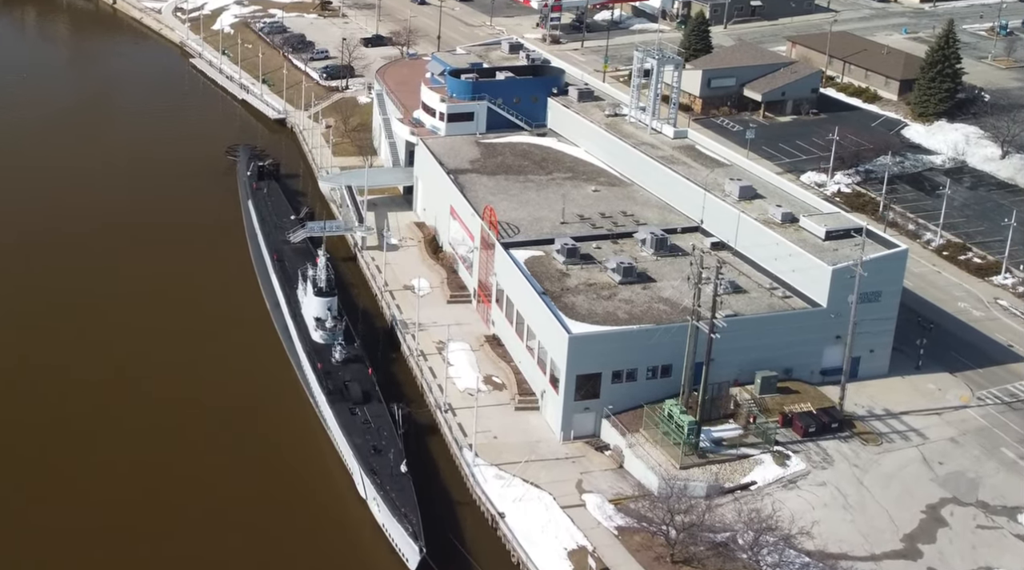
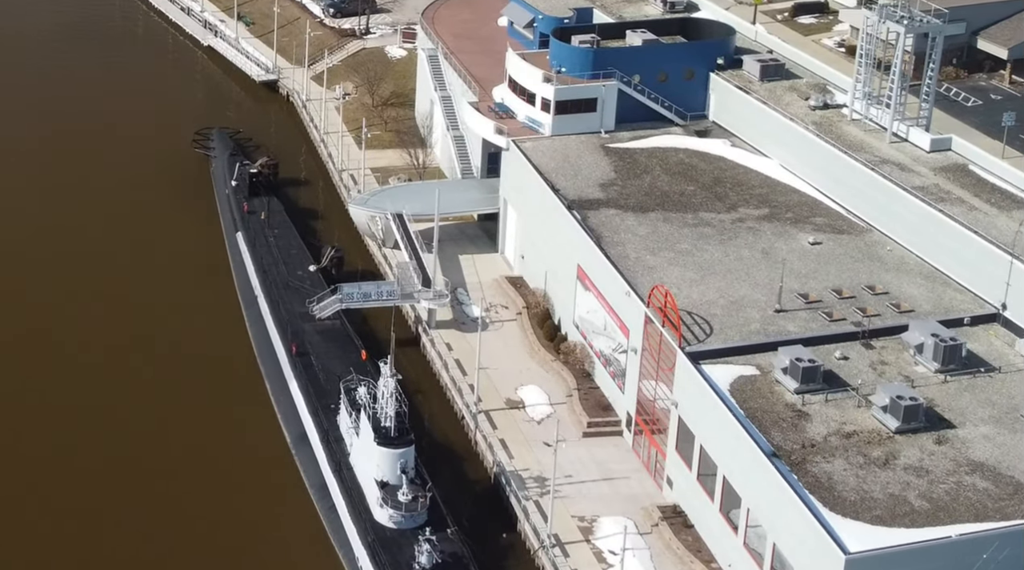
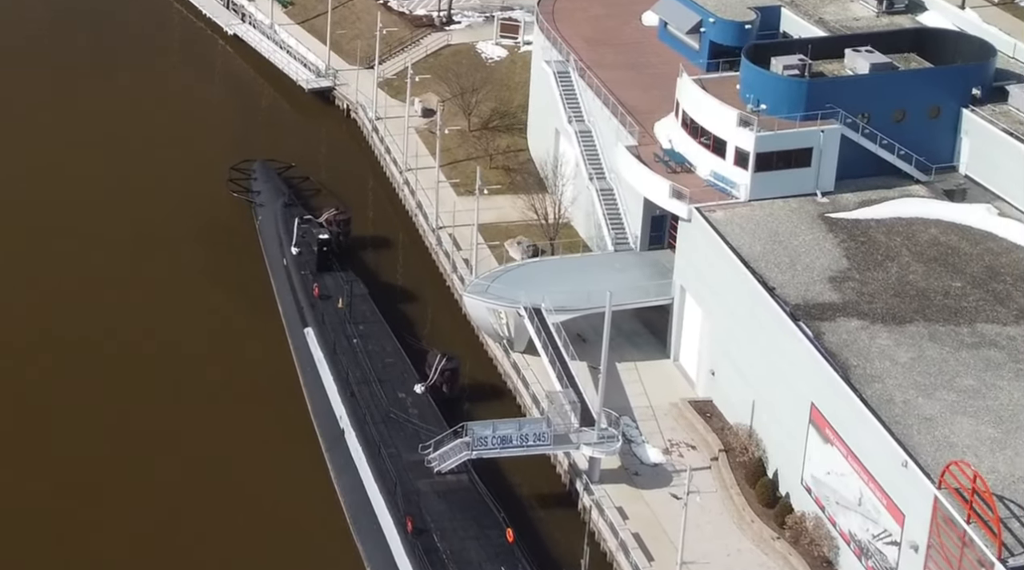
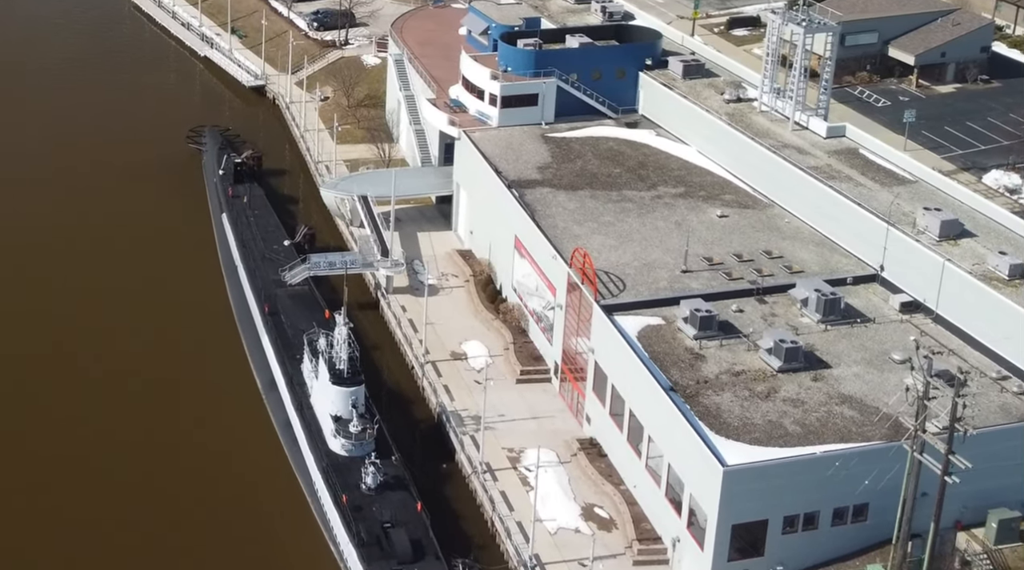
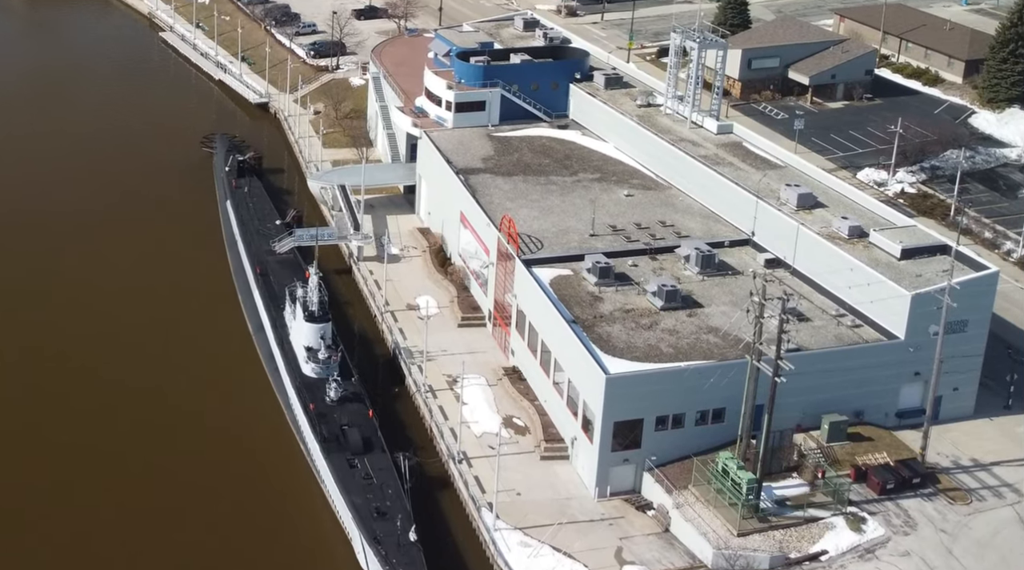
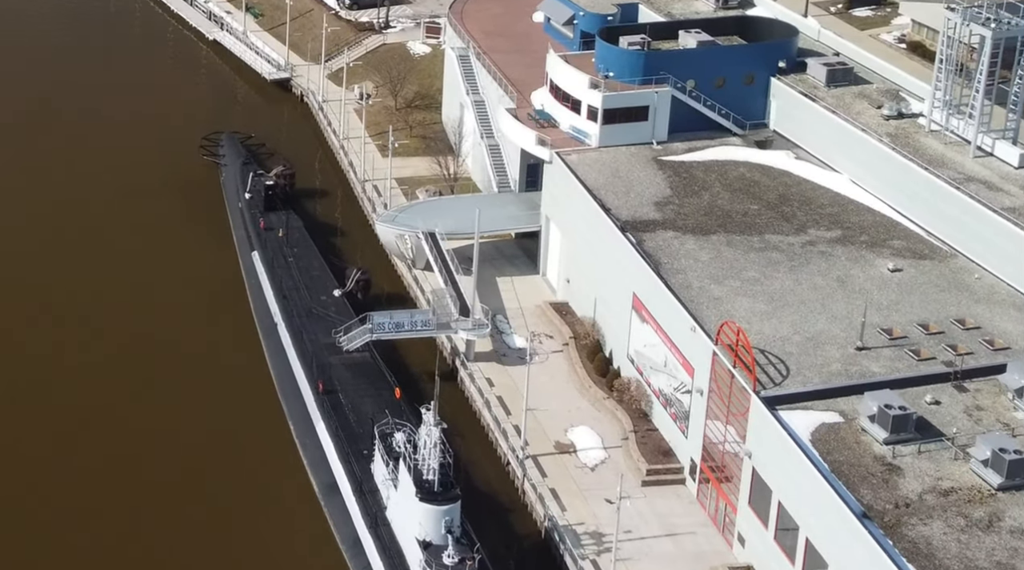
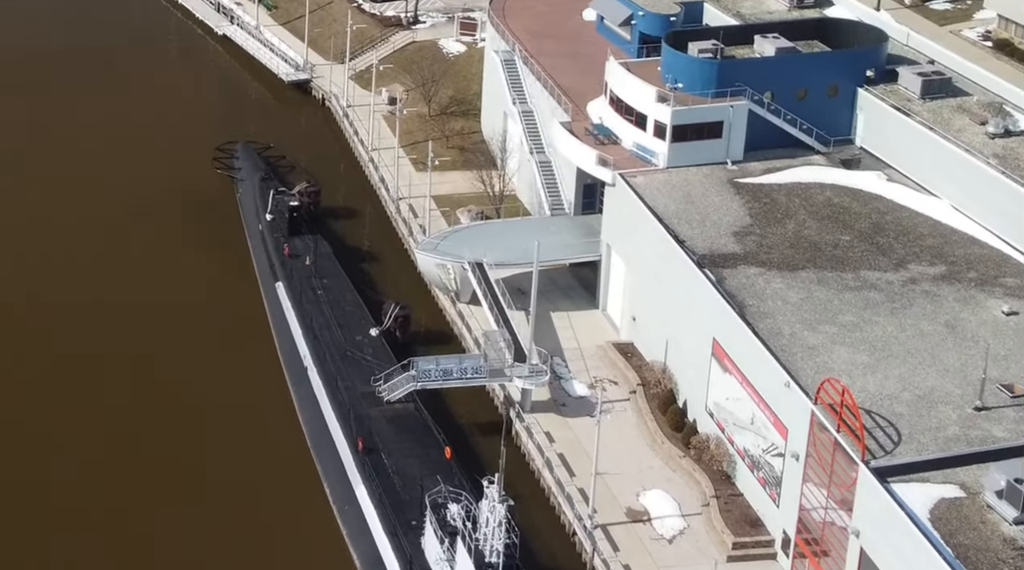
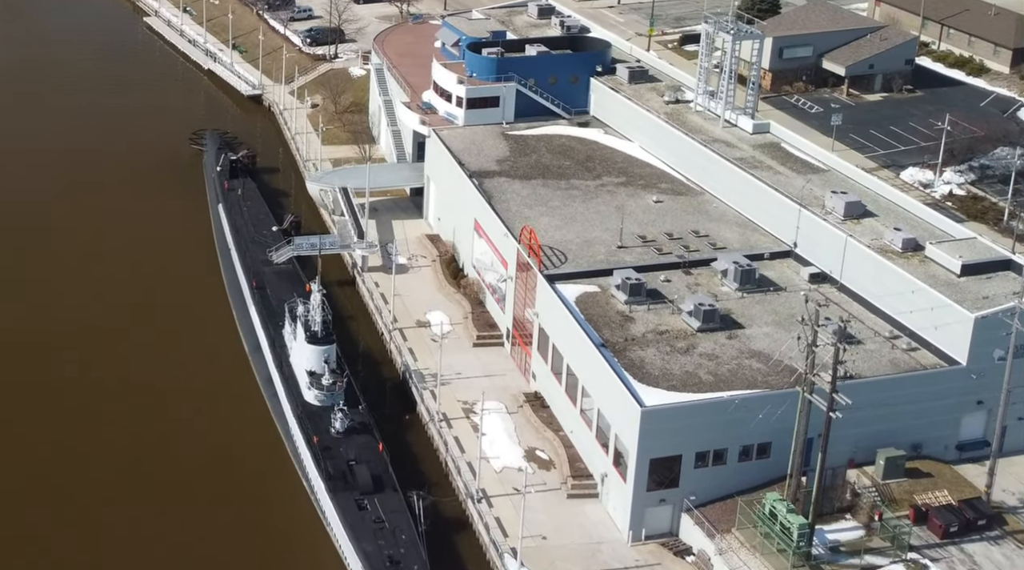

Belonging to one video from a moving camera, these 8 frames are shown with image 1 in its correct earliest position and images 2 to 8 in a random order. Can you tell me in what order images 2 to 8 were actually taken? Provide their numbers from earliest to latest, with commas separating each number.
5, 8, 4, 2, 6, 7, 3
